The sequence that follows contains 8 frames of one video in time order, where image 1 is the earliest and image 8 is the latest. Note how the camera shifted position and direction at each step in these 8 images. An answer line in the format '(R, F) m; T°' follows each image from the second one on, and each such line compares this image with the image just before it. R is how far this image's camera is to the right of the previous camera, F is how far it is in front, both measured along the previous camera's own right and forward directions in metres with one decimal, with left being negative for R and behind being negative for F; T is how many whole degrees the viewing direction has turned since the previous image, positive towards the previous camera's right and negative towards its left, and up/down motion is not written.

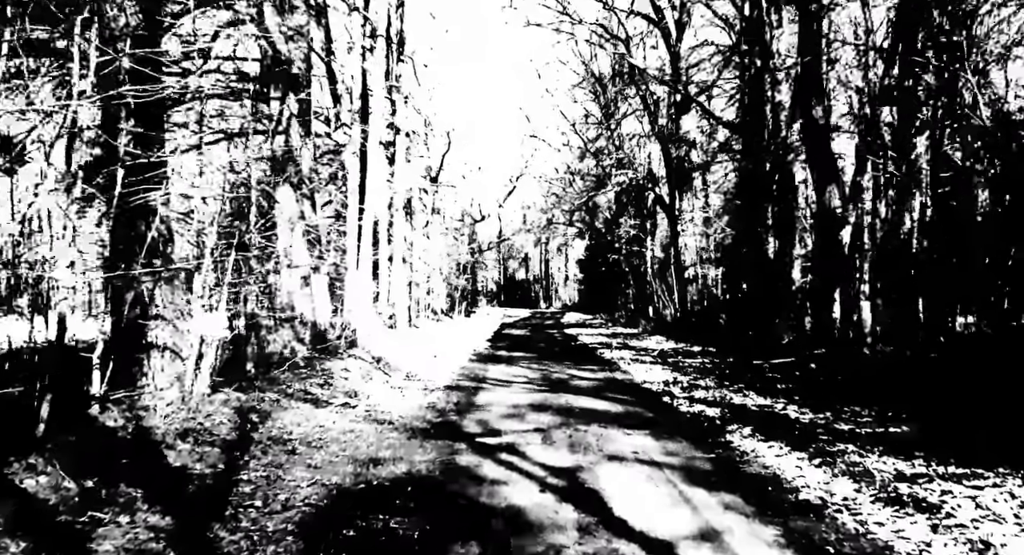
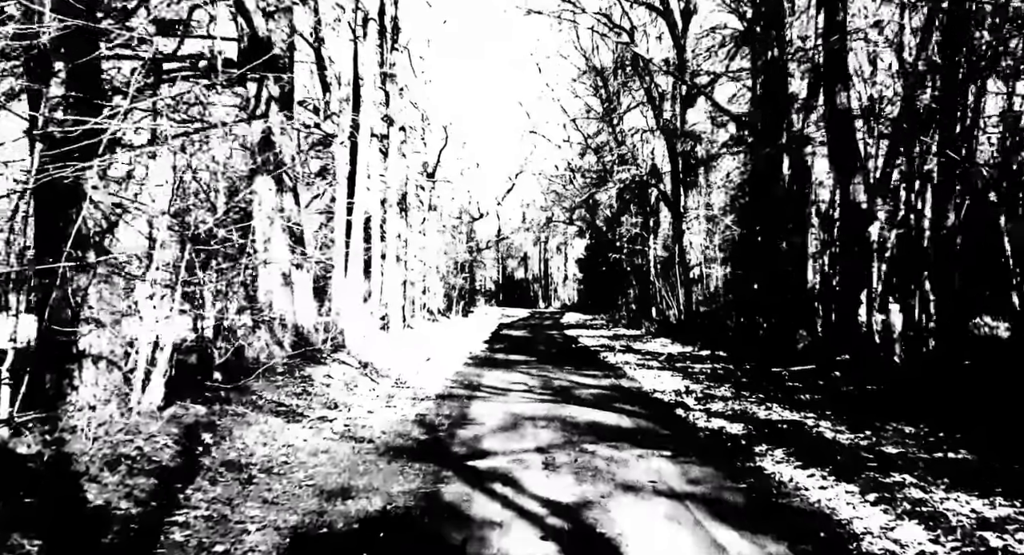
(0.0, +1.4) m; 0°
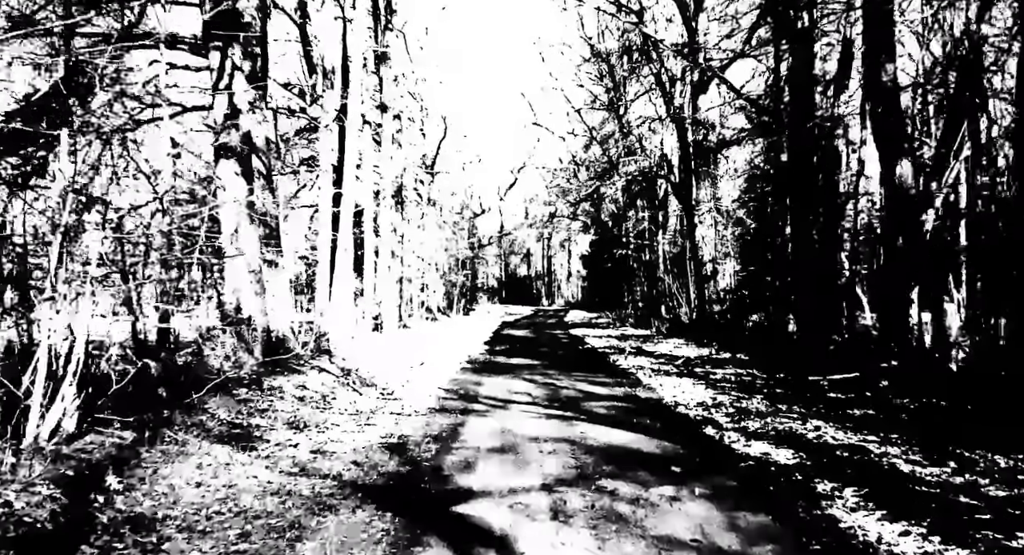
(0.0, +1.9) m; 0°
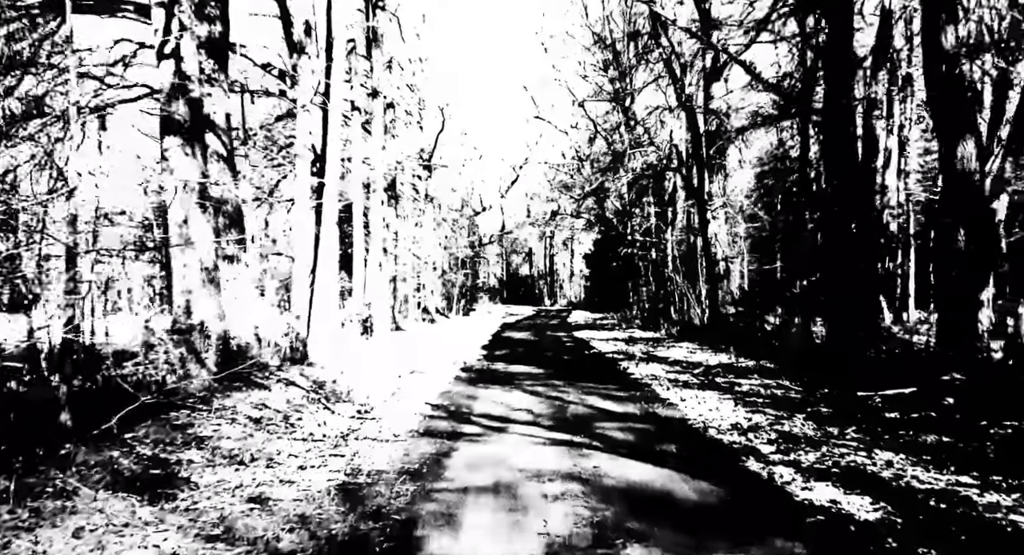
(+0.1, +2.0) m; 0°
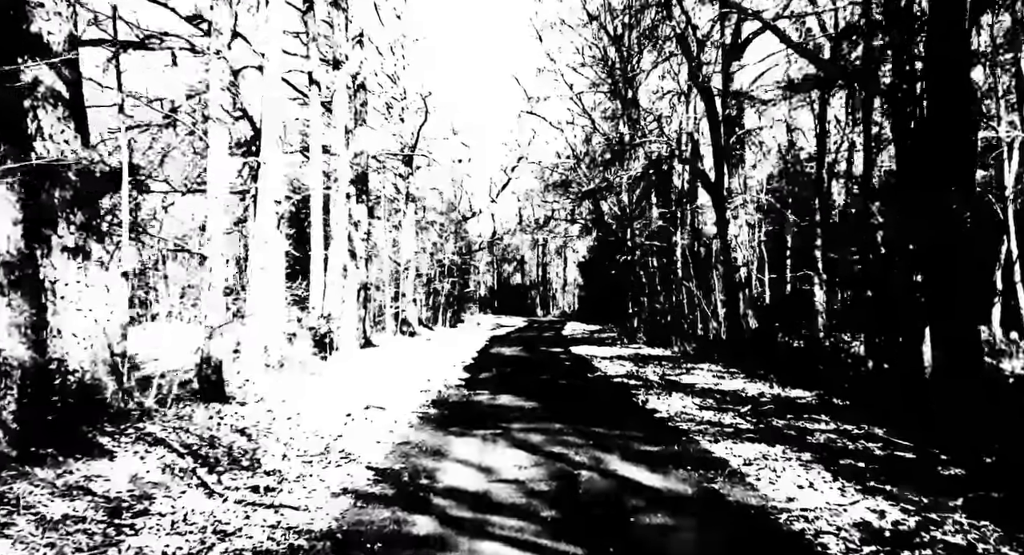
(+0.1, +4.3) m; +1°
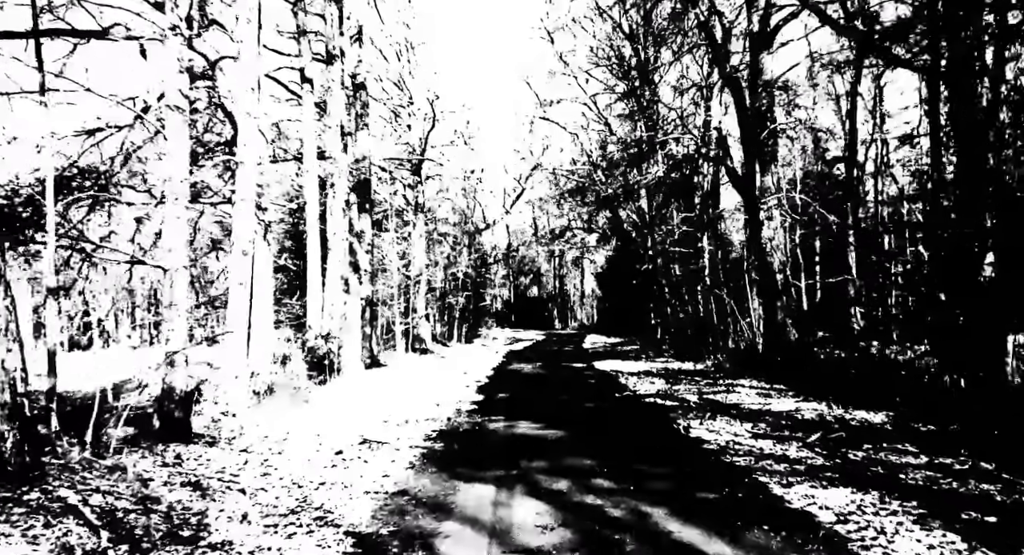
(0.0, +2.0) m; -1°
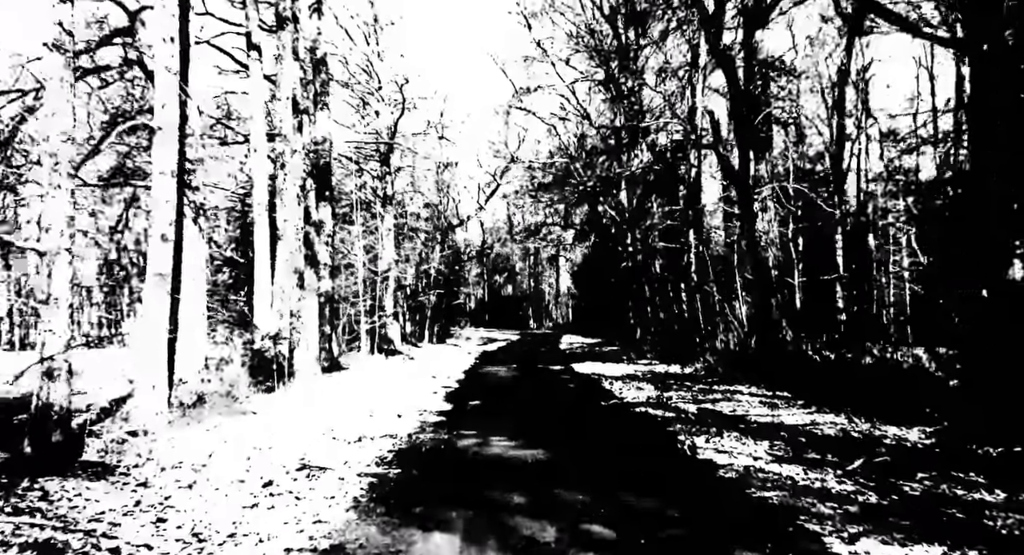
(0.0, +2.1) m; +2°
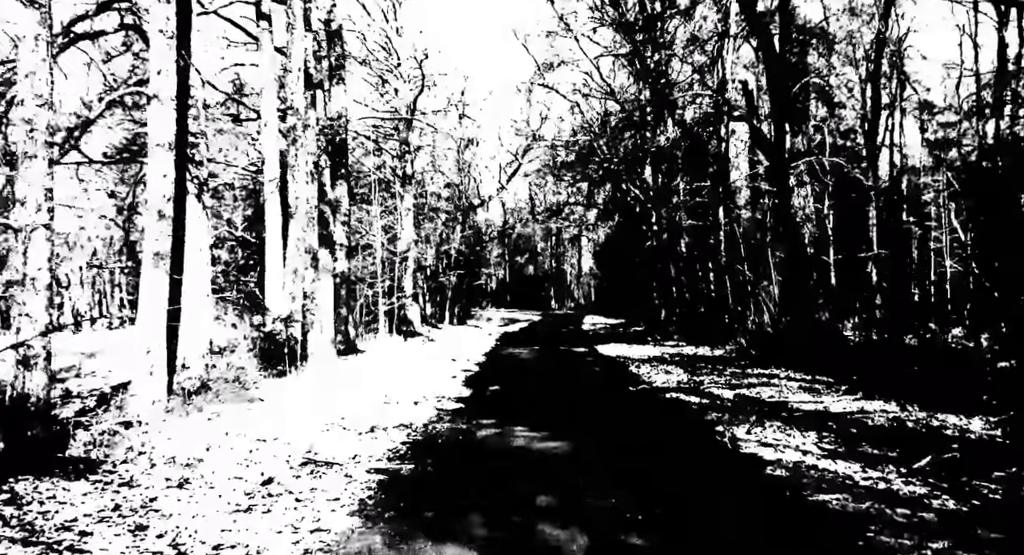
(0.0, +0.9) m; -1°
